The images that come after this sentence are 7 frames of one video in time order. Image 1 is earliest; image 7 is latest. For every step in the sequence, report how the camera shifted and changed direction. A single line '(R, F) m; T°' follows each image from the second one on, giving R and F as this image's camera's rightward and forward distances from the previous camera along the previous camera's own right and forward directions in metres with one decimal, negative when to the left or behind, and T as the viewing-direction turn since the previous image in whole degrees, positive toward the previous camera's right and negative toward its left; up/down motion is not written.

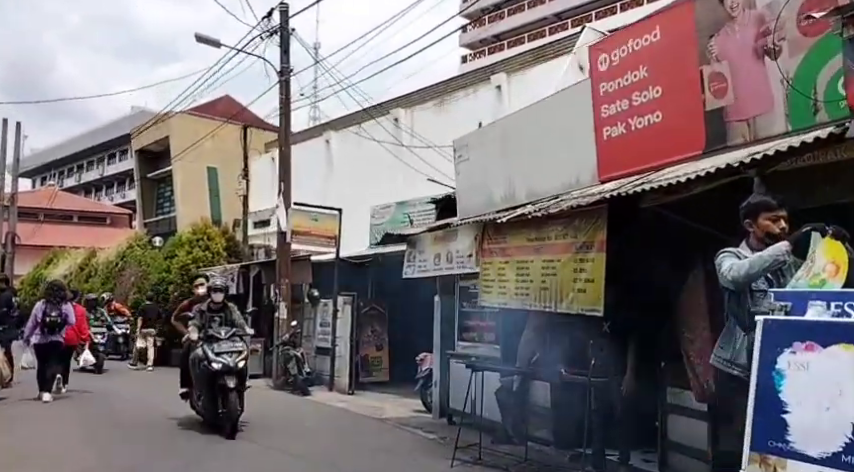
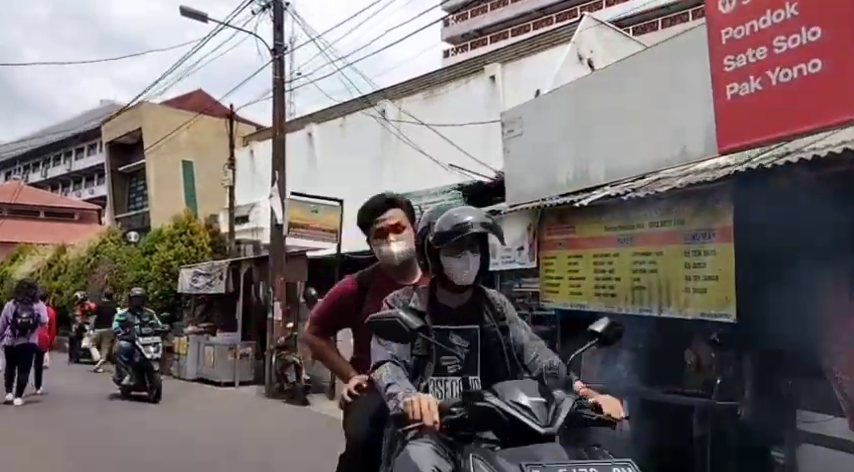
(-0.6, +1.2) m; +2°
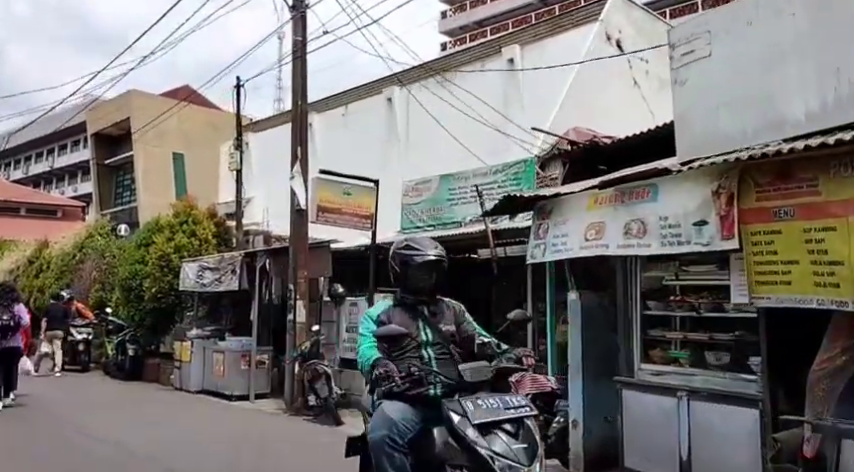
(-1.0, +2.0) m; +1°
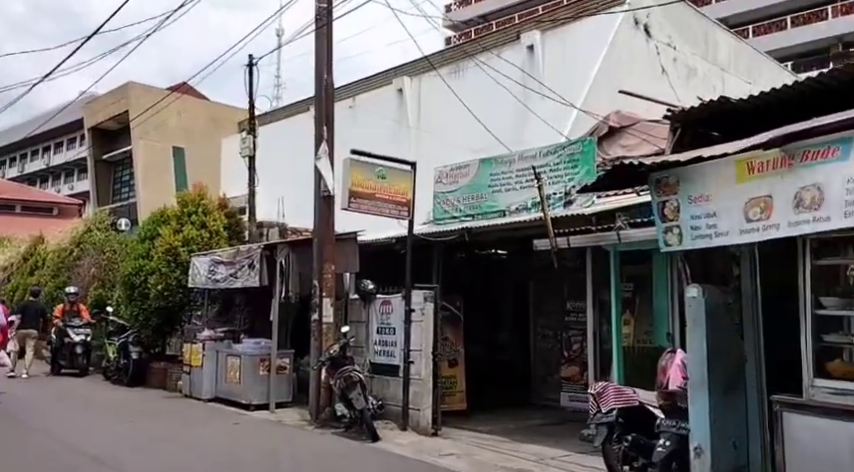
(-0.6, +1.3) m; 0°
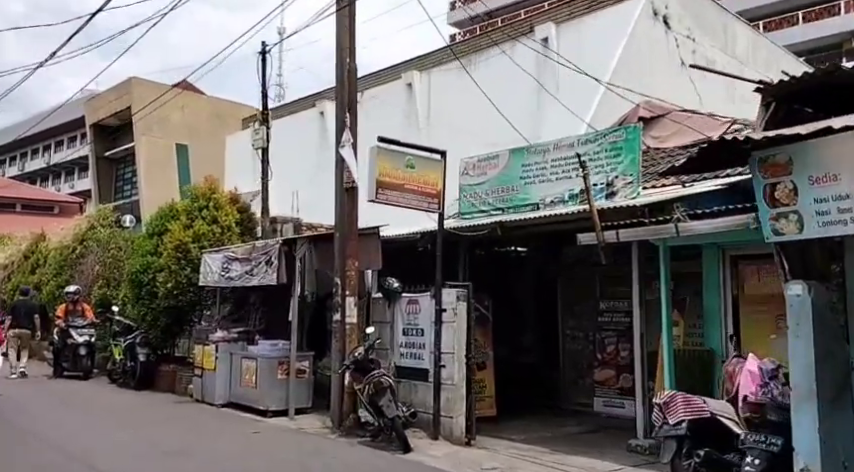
(-0.4, +0.7) m; 0°
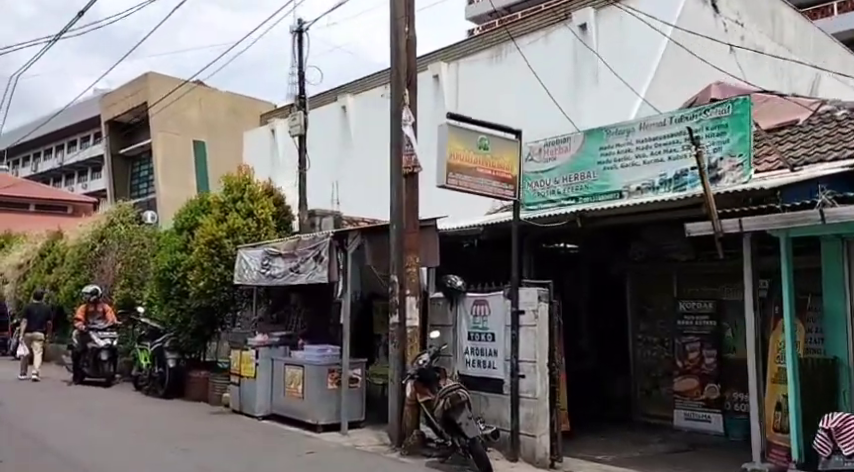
(-0.7, +1.1) m; -1°
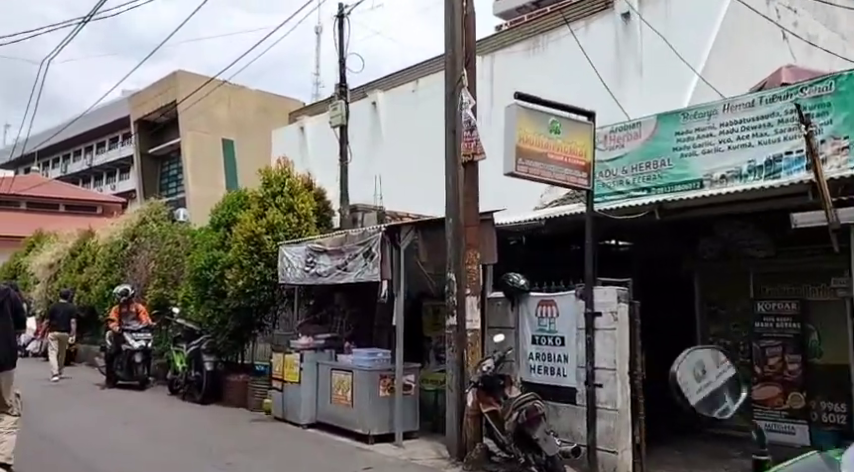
(-0.4, +0.7) m; -2°
